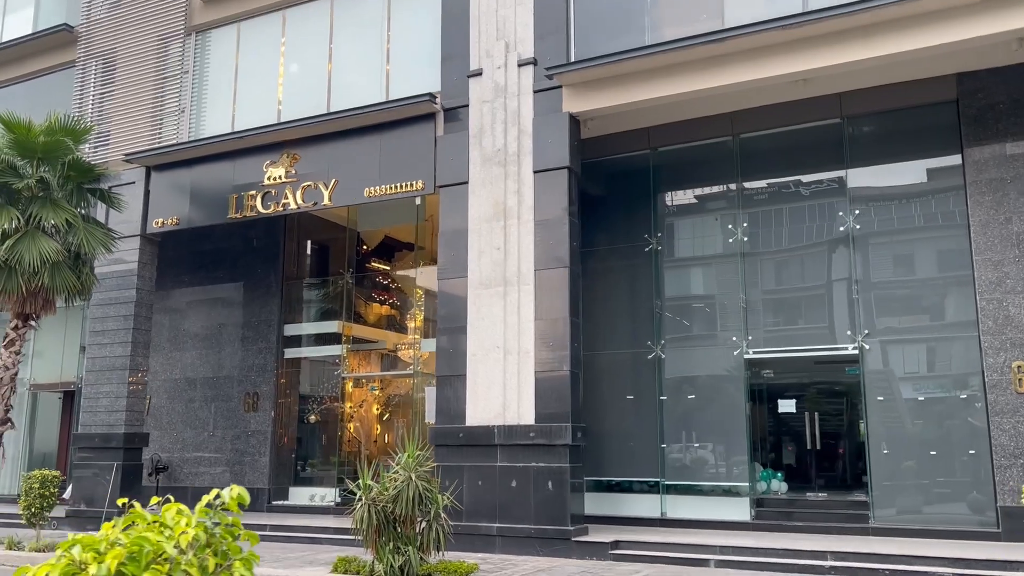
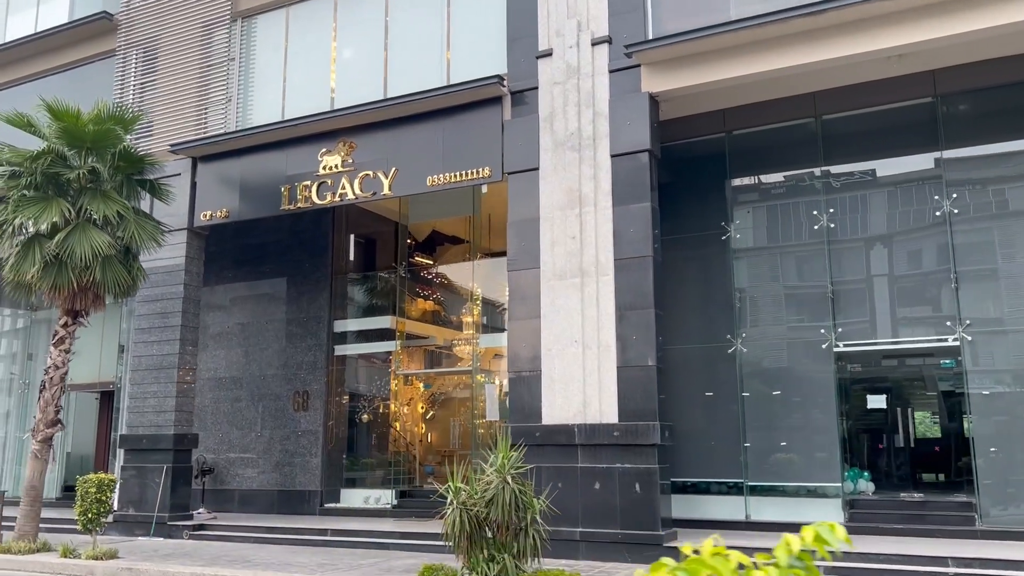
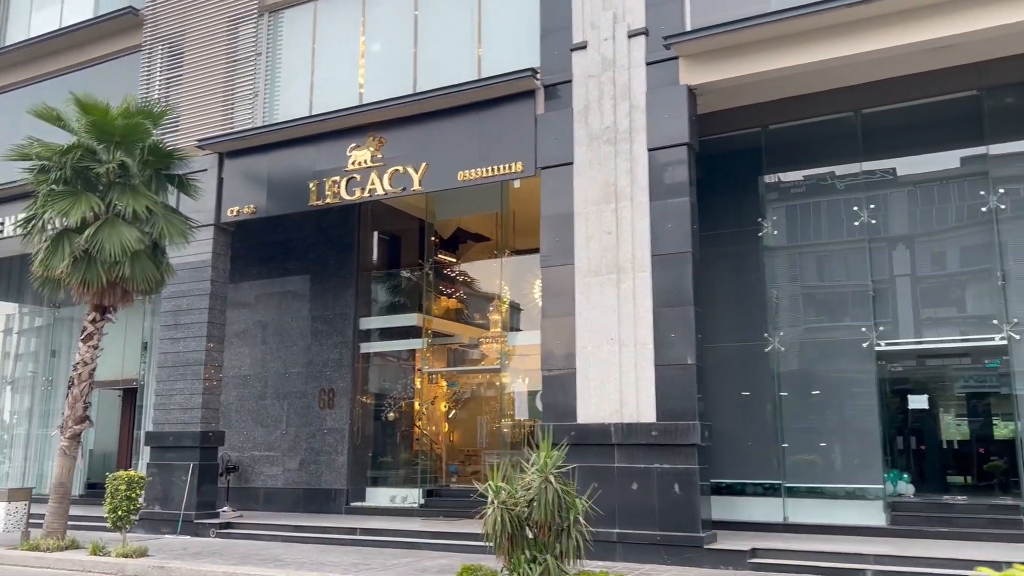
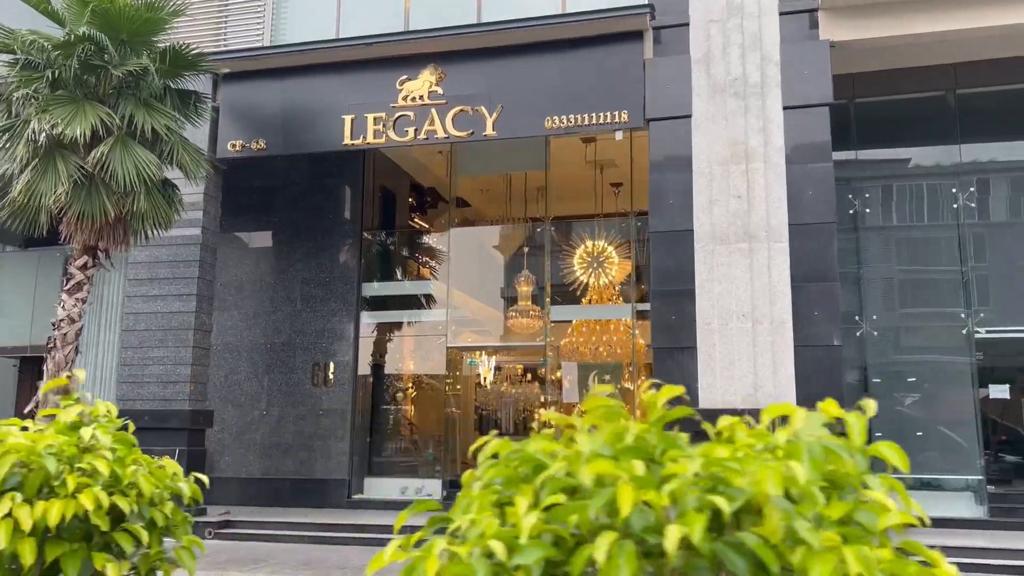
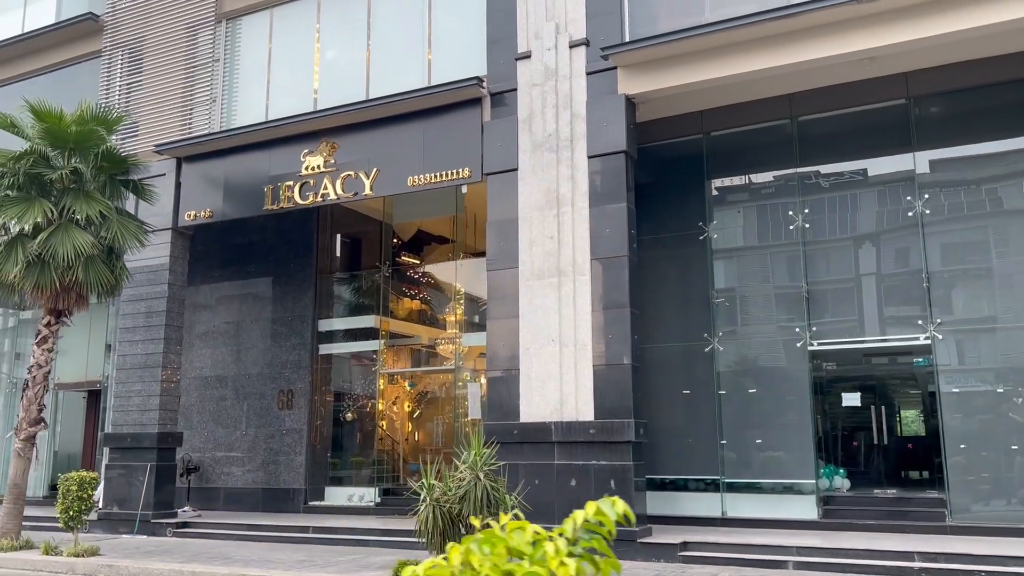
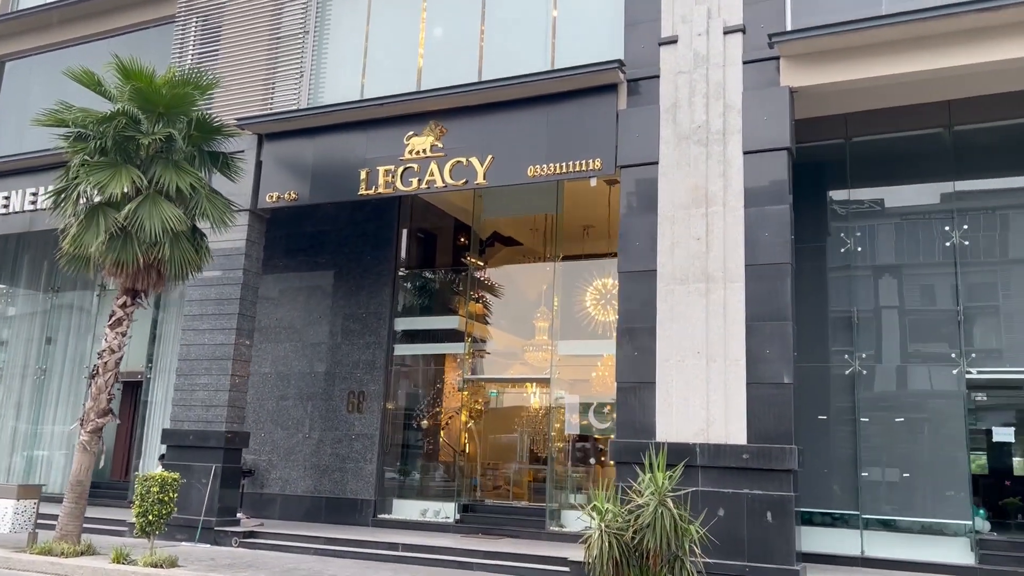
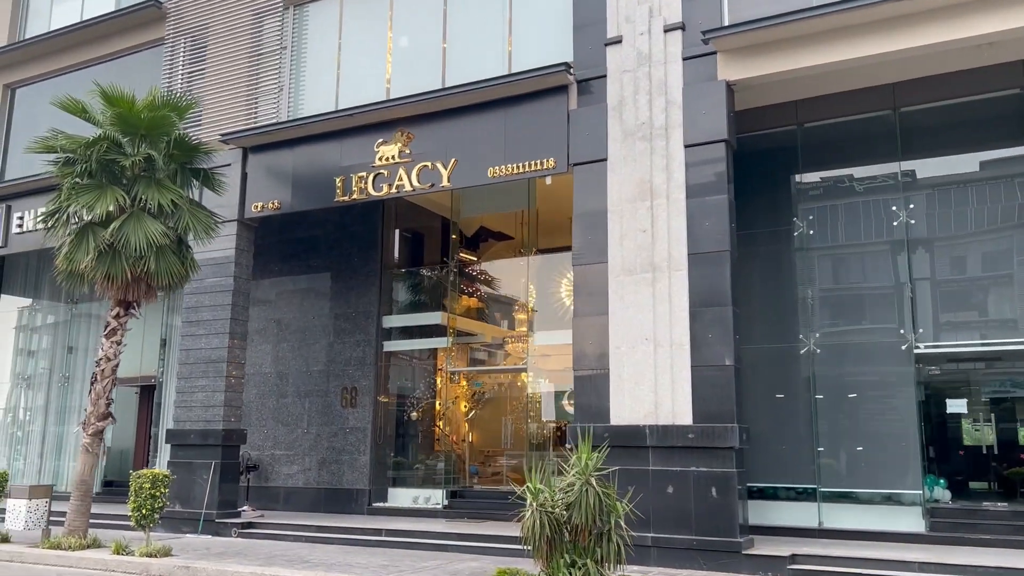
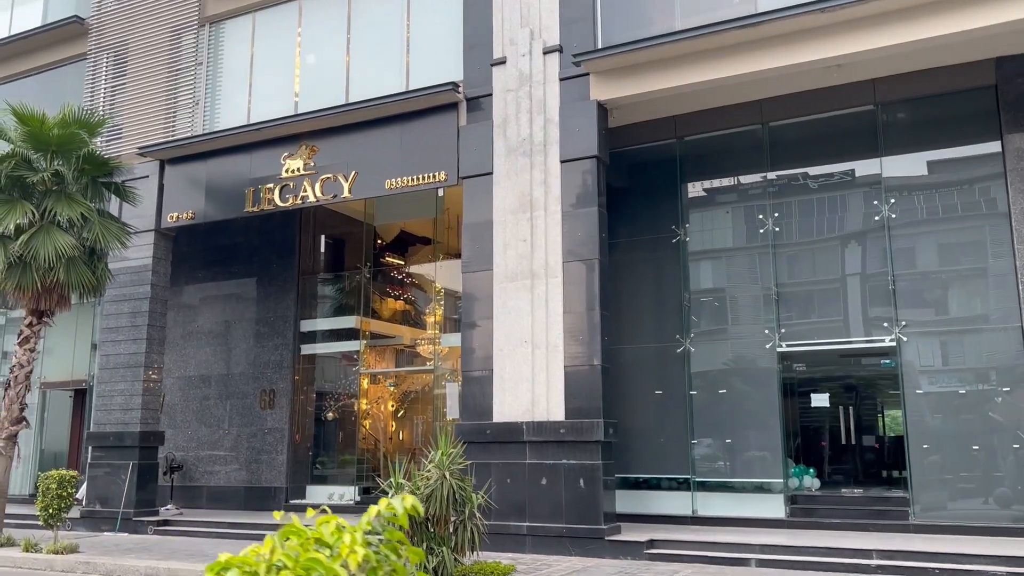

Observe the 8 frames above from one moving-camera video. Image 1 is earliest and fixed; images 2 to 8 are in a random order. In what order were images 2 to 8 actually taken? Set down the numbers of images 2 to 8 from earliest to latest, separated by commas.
8, 5, 2, 3, 7, 6, 4
